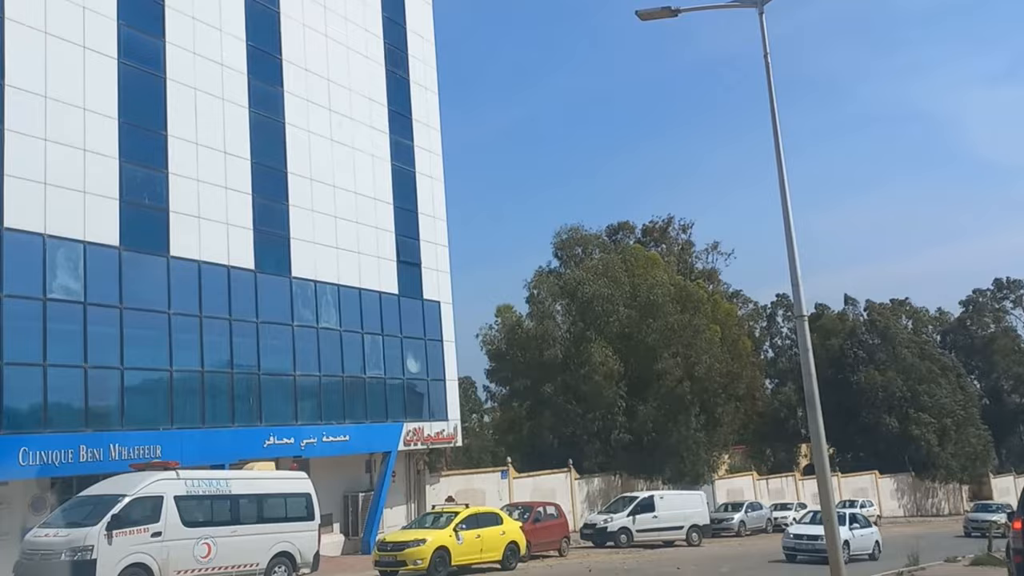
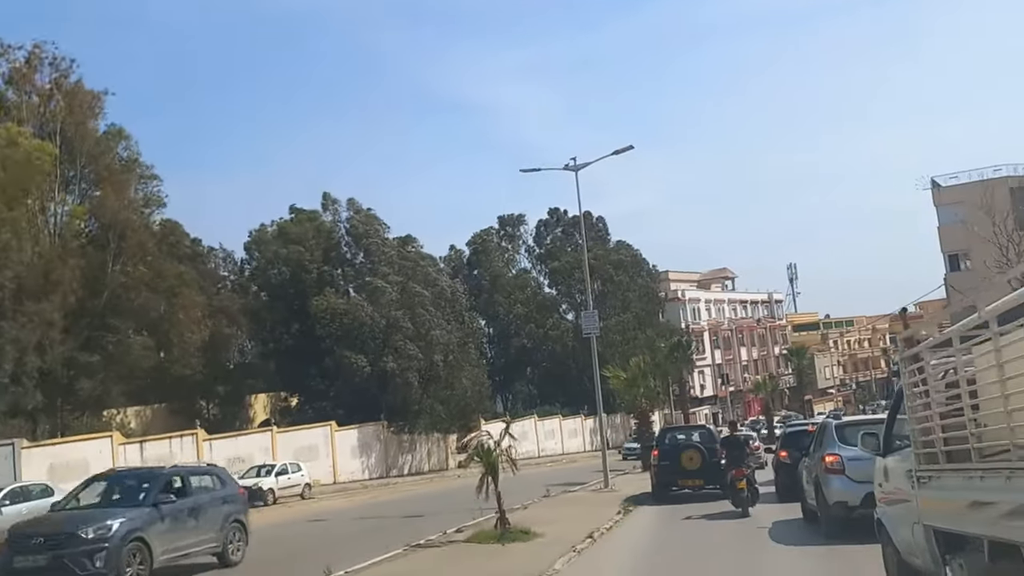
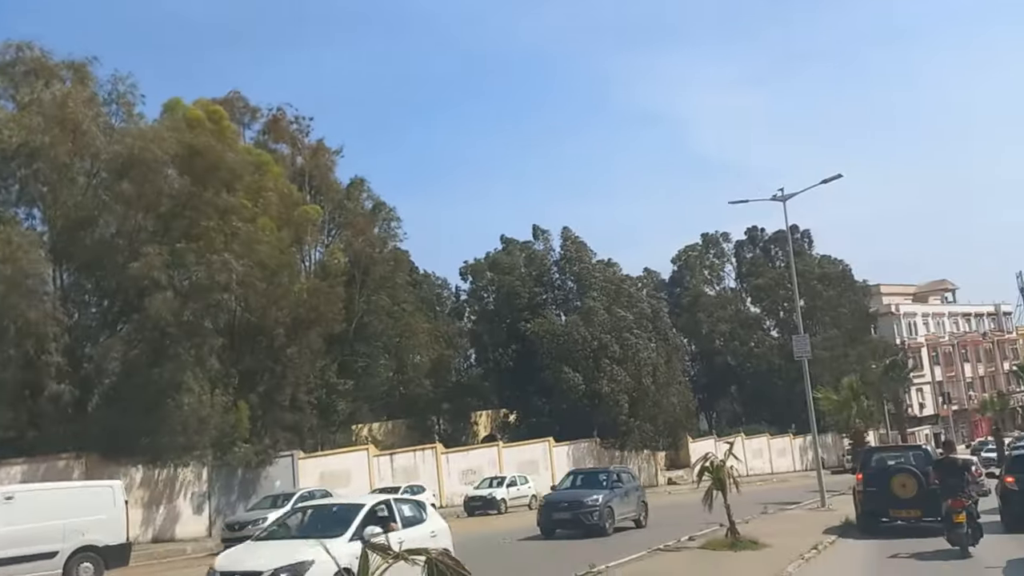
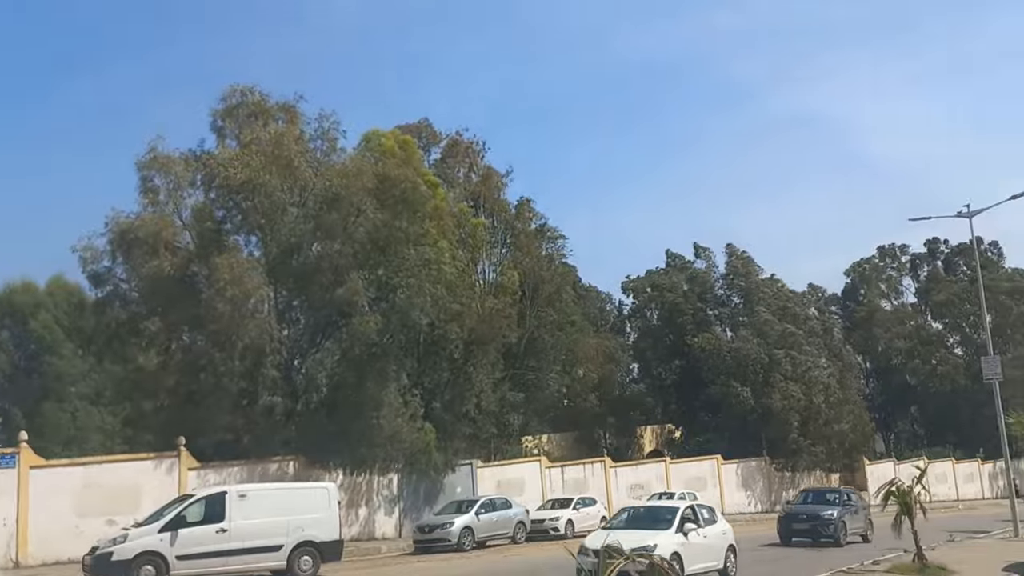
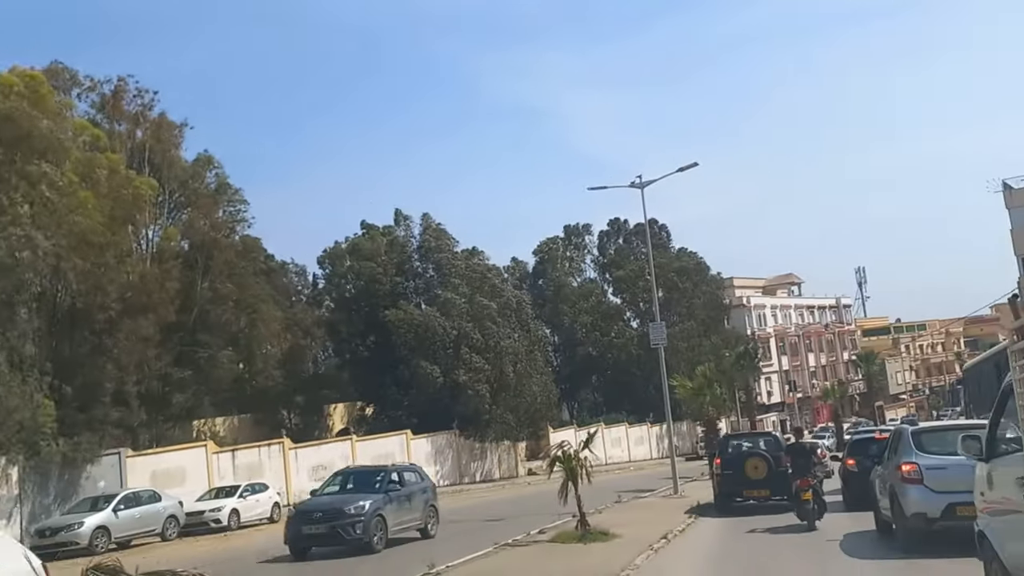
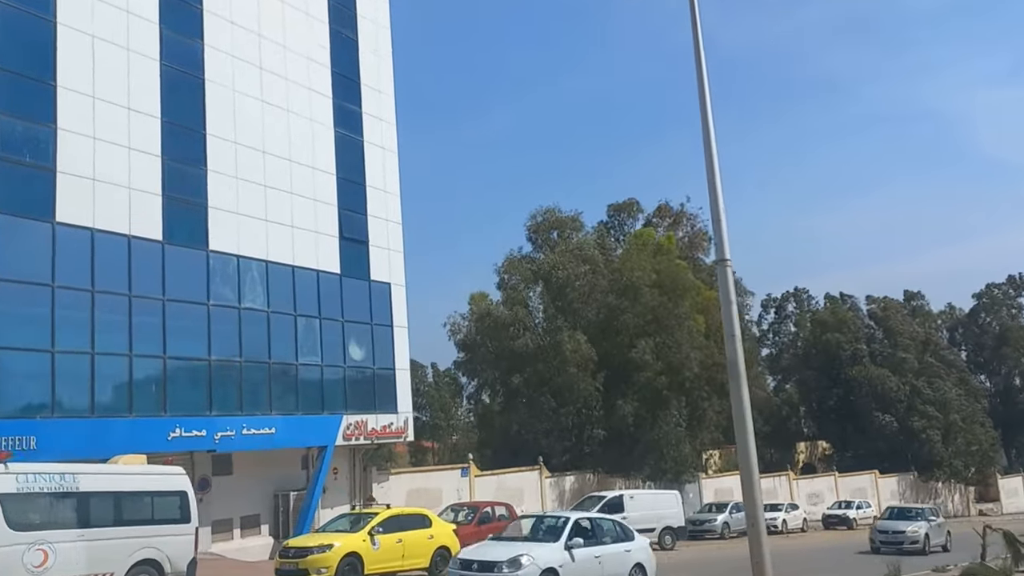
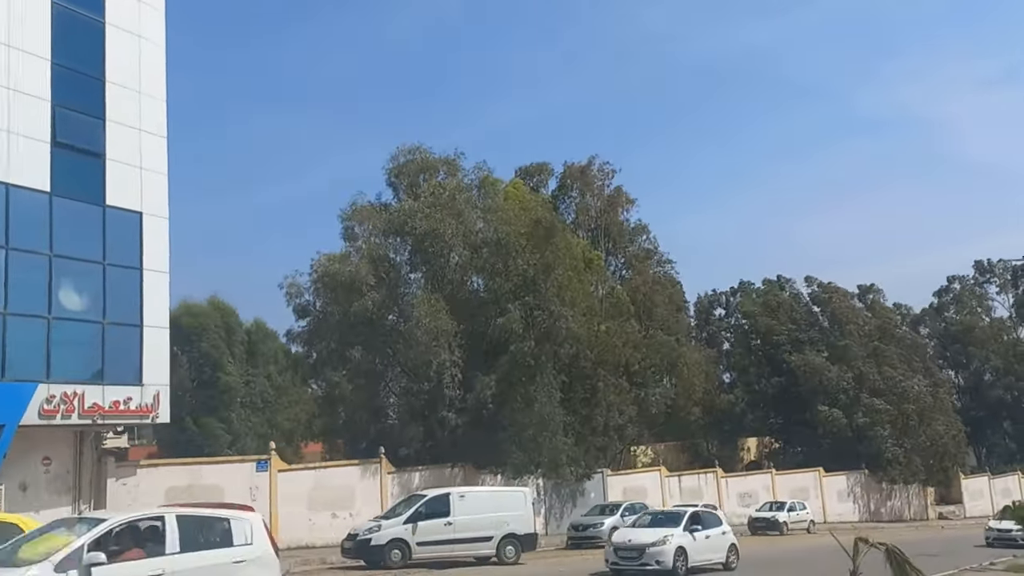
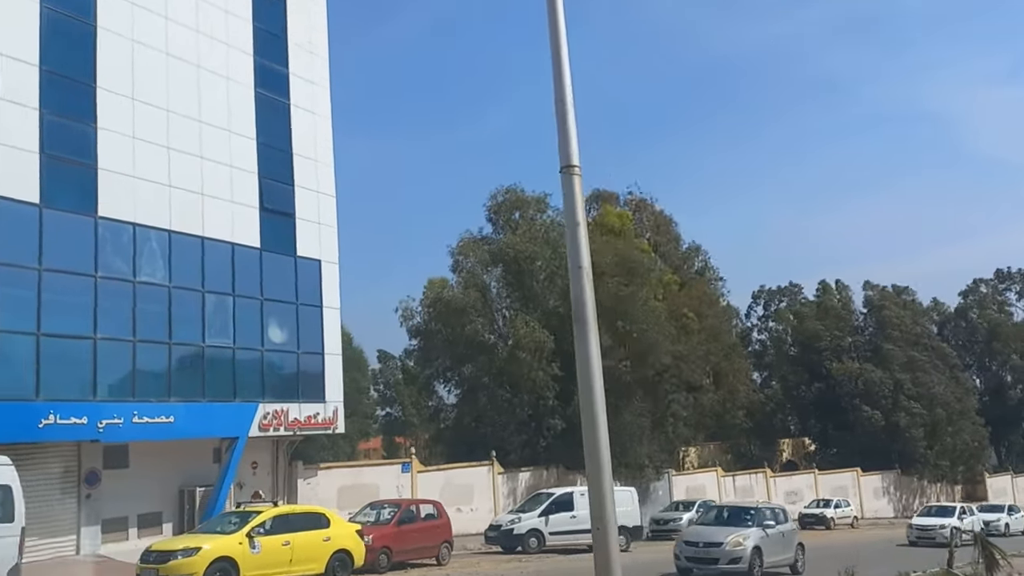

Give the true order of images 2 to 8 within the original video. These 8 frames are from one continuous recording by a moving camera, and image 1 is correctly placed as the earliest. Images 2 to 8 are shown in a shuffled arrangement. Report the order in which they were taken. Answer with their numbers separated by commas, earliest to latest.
6, 8, 7, 4, 3, 5, 2
